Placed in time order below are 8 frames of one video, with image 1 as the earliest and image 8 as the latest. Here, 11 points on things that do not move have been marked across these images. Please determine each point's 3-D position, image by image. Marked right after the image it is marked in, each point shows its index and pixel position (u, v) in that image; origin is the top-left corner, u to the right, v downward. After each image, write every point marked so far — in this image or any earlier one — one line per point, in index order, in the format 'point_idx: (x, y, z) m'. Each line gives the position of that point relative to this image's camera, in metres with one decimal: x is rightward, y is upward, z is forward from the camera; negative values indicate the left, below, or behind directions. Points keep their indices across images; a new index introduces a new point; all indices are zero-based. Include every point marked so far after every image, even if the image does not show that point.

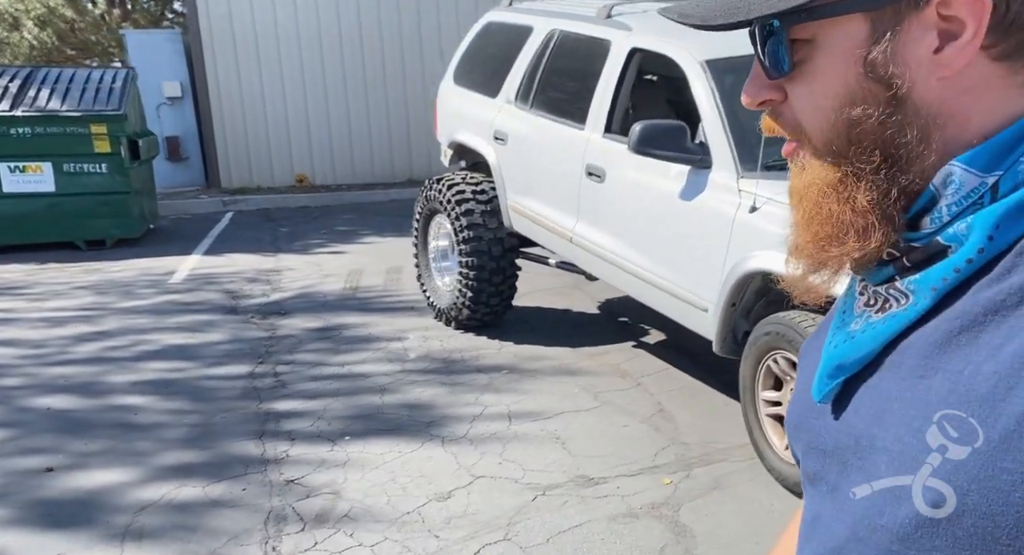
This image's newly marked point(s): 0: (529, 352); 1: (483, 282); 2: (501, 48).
0: (-0.1, -0.4, +5.2) m
1: (-0.3, 0.0, +5.3) m
2: (-0.2, +1.4, +5.5) m
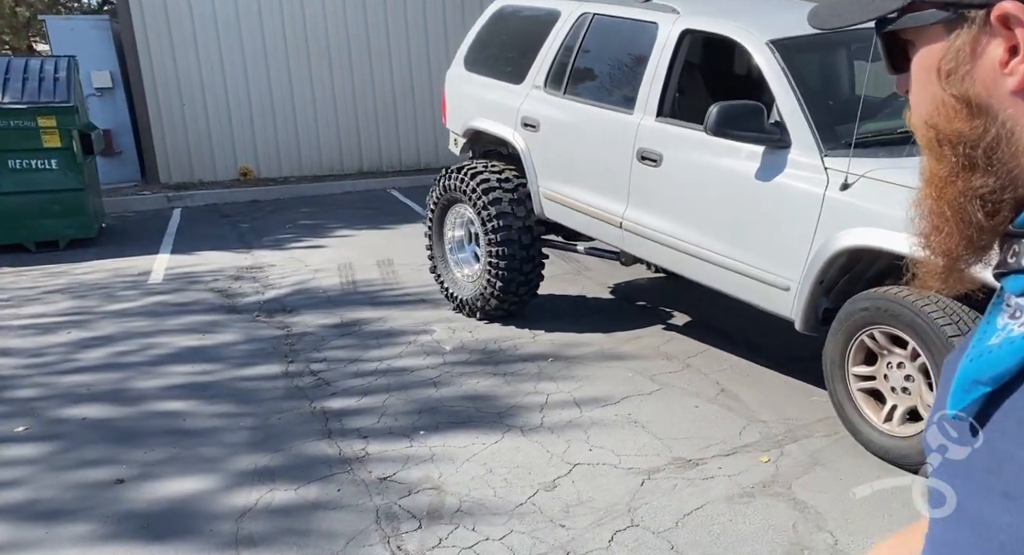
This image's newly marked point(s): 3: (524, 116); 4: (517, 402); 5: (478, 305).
0: (+0.2, -0.3, +5.2) m
1: (-0.1, +0.1, +5.3) m
2: (0.0, +1.5, +5.5) m
3: (0.0, +0.9, +5.2) m
4: (0.0, -0.6, +4.6) m
5: (-0.3, -0.2, +5.5) m
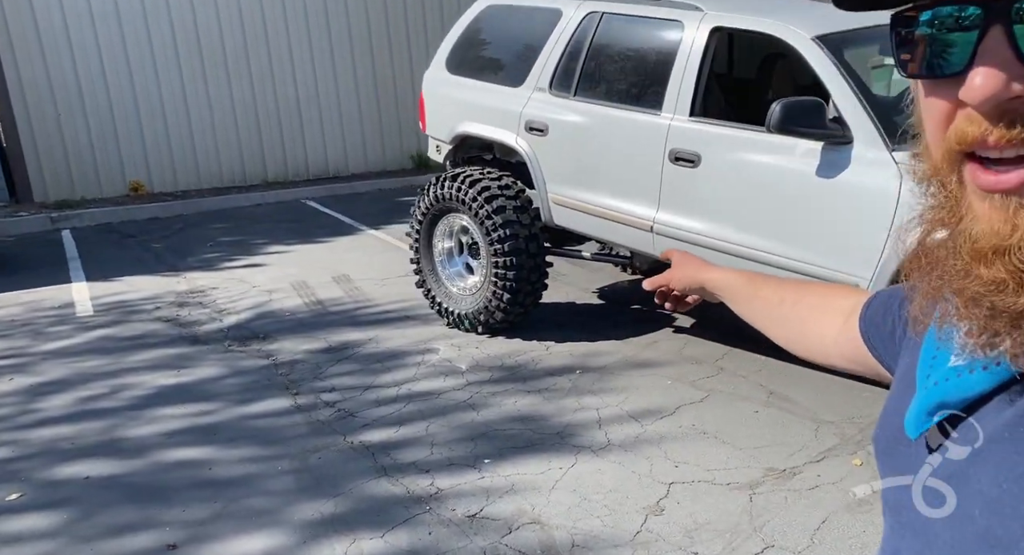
0: (+0.4, -0.4, +5.0) m
1: (+0.1, 0.0, +5.0) m
2: (0.0, +1.4, +5.2) m
3: (+0.1, +0.9, +4.9) m
4: (+0.3, -0.7, +4.3) m
5: (-0.2, -0.2, +5.2) m
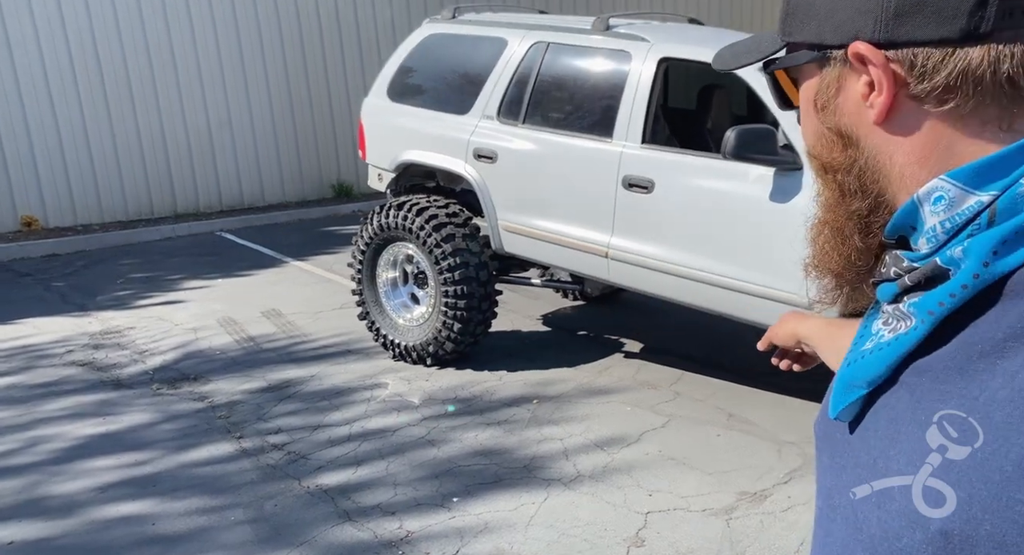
0: (+0.1, -0.5, +4.9) m
1: (-0.2, -0.2, +4.9) m
2: (-0.3, +1.2, +5.1) m
3: (-0.2, +0.7, +4.9) m
4: (+0.1, -0.8, +4.2) m
5: (-0.5, -0.4, +5.1) m
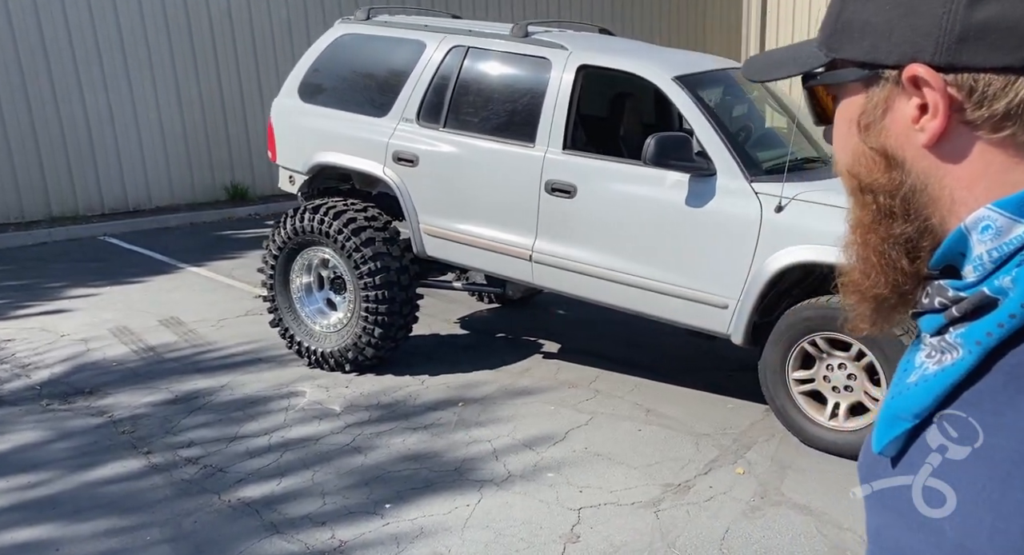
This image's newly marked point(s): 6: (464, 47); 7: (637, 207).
0: (-0.3, -0.6, +4.9) m
1: (-0.6, -0.2, +4.9) m
2: (-0.8, +1.2, +5.1) m
3: (-0.6, +0.7, +4.9) m
4: (-0.2, -0.8, +4.3) m
5: (-0.9, -0.4, +5.0) m
6: (-0.2, +1.2, +4.8) m
7: (+0.6, +0.3, +4.3) m
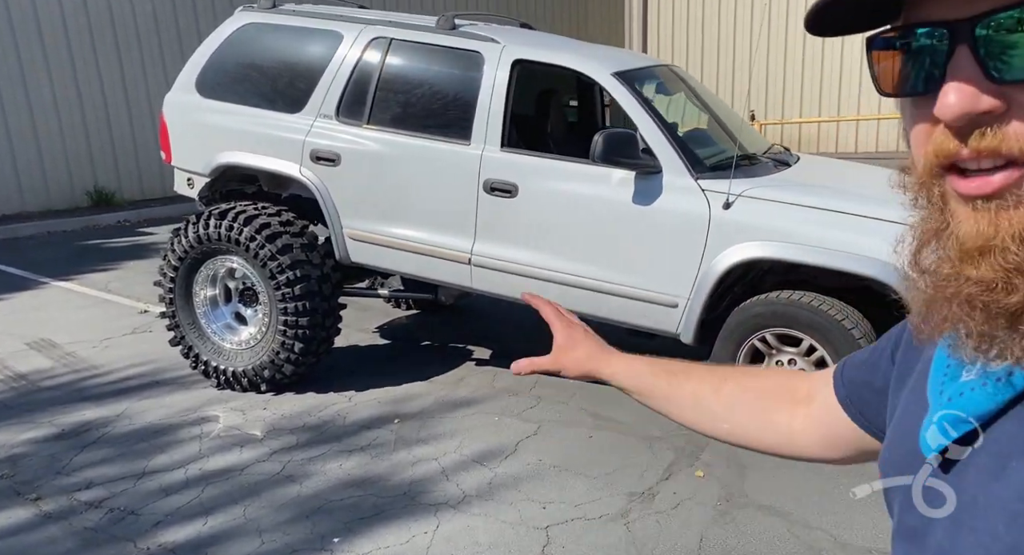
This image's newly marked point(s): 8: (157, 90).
0: (-0.6, -0.6, +4.6) m
1: (-1.0, -0.3, +4.5) m
2: (-1.2, +1.1, +4.7) m
3: (-1.0, +0.6, +4.5) m
4: (-0.4, -0.9, +4.0) m
5: (-1.2, -0.5, +4.6) m
6: (-0.6, +1.2, +4.5) m
7: (+0.3, +0.3, +4.1) m
8: (-3.9, +2.1, +10.1) m
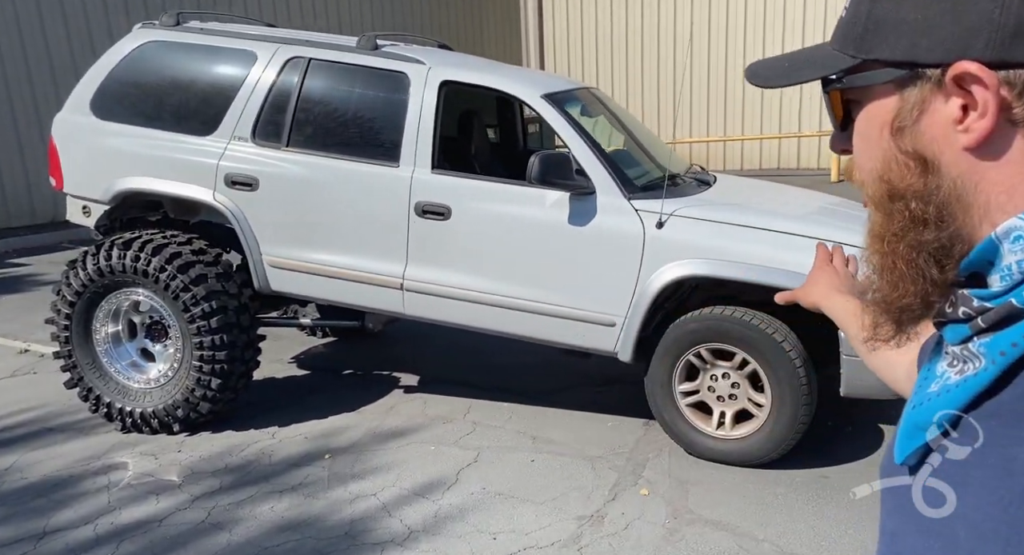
0: (-0.9, -0.7, +4.4) m
1: (-1.3, -0.4, +4.3) m
2: (-1.6, +1.0, +4.4) m
3: (-1.3, +0.5, +4.2) m
4: (-0.7, -1.0, +3.8) m
5: (-1.6, -0.7, +4.3) m
6: (-1.0, +1.0, +4.3) m
7: (0.0, +0.2, +4.1) m
8: (-5.1, +1.8, +9.4) m
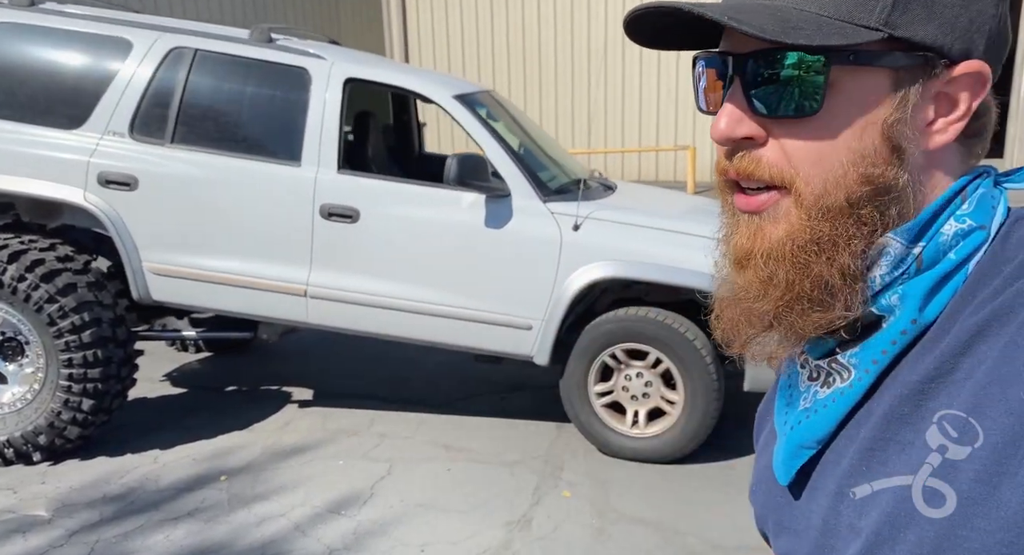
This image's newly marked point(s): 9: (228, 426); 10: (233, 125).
0: (-1.4, -0.8, +4.0) m
1: (-1.7, -0.4, +3.9) m
2: (-2.1, +0.9, +4.0) m
3: (-1.7, +0.4, +3.8) m
4: (-1.0, -1.0, +3.5) m
5: (-2.0, -0.7, +3.8) m
6: (-1.4, +1.0, +4.0) m
7: (-0.4, +0.2, +4.0) m
8: (-6.6, +1.5, +8.1) m
9: (-1.4, -0.7, +4.2) m
10: (-1.2, +0.7, +3.9) m
